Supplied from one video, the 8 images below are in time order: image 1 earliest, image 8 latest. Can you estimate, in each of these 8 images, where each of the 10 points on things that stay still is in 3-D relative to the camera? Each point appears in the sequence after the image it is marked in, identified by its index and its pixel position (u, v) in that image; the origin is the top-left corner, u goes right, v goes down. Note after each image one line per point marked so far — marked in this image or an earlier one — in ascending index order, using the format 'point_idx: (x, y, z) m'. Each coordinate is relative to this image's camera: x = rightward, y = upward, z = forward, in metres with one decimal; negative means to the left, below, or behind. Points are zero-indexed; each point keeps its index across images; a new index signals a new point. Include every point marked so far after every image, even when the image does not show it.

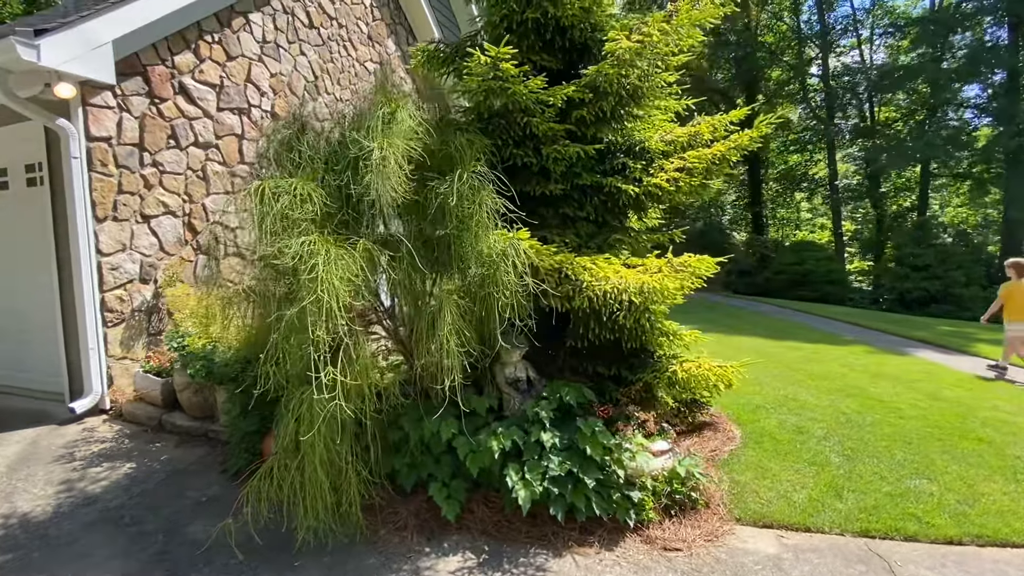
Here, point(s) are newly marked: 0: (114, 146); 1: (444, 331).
0: (-3.7, +1.3, +4.6) m
1: (-0.4, -0.2, +2.7) m
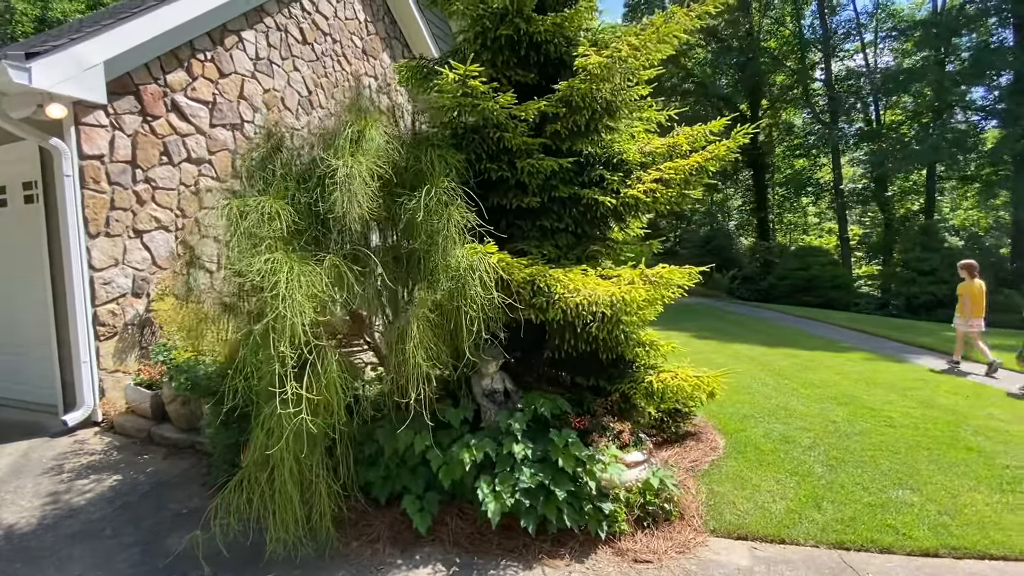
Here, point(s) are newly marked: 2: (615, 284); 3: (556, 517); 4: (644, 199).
0: (-3.8, +1.2, +4.7) m
1: (-0.6, -0.3, +2.7) m
2: (+0.7, 0.0, +3.3) m
3: (+0.3, -1.4, +2.9) m
4: (+1.0, +0.7, +3.9) m
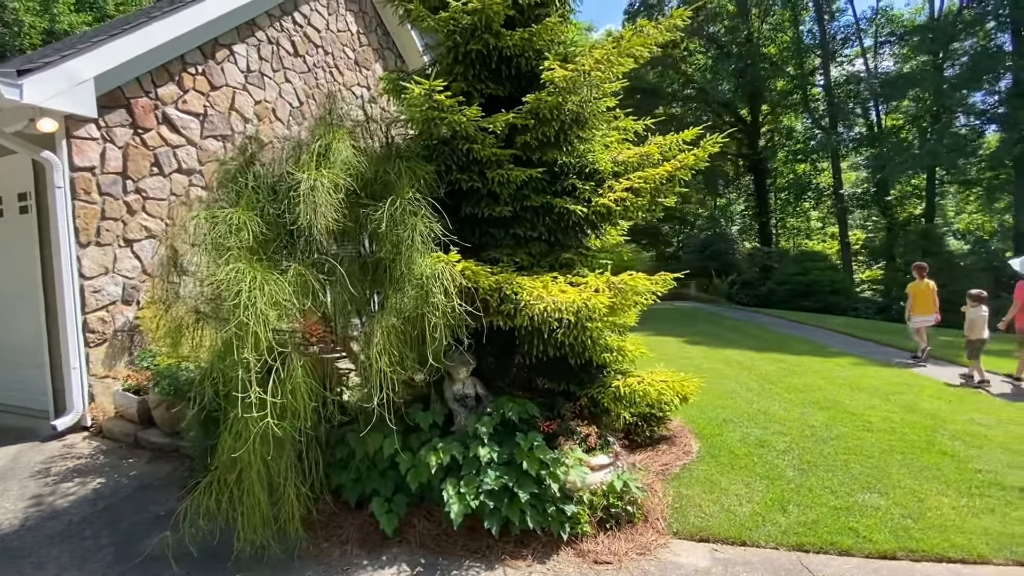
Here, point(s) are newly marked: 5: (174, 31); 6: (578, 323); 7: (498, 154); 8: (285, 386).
0: (-4.0, +1.1, +4.8) m
1: (-0.8, -0.4, +2.8) m
2: (+0.4, 0.0, +3.4) m
3: (0.0, -1.4, +3.0) m
4: (+0.8, +0.7, +4.0) m
5: (-3.6, +2.8, +5.3) m
6: (+0.4, -0.2, +3.3) m
7: (-0.1, +1.0, +3.6) m
8: (-1.2, -0.5, +2.6) m
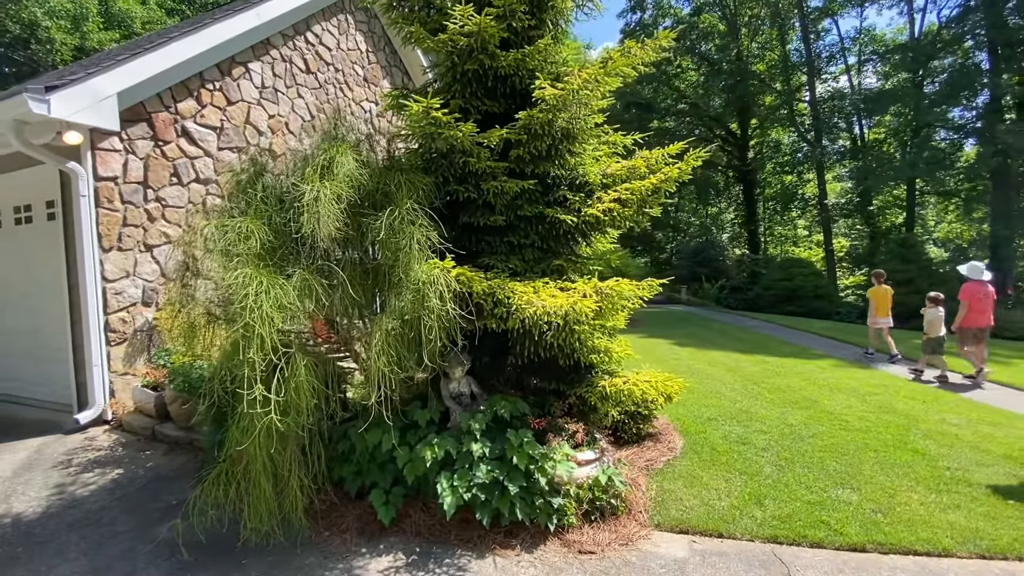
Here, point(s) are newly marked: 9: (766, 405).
0: (-4.1, +1.1, +5.1) m
1: (-0.9, -0.4, +3.0) m
2: (+0.4, -0.1, +3.6) m
3: (0.0, -1.4, +3.2) m
4: (+0.8, +0.6, +4.2) m
5: (-3.6, +2.7, +5.5) m
6: (+0.4, -0.3, +3.5) m
7: (-0.2, +1.0, +3.8) m
8: (-1.3, -0.6, +2.8) m
9: (+3.1, -1.4, +6.0) m
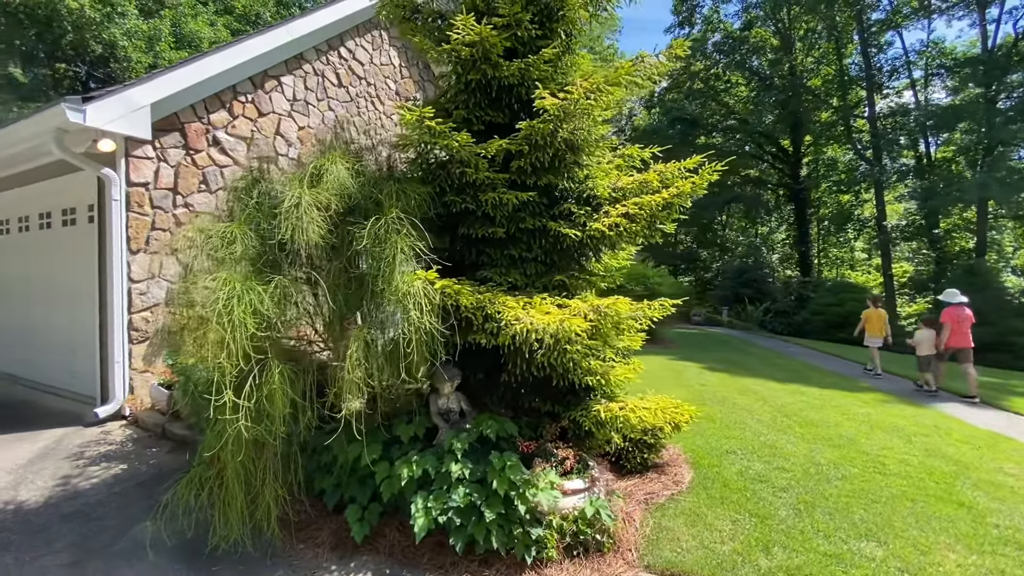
0: (-4.0, +1.1, +5.3) m
1: (-1.0, -0.4, +2.9) m
2: (+0.3, -0.2, +3.4) m
3: (-0.2, -1.5, +3.0) m
4: (+0.8, +0.5, +4.0) m
5: (-3.4, +2.7, +5.8) m
6: (+0.3, -0.4, +3.3) m
7: (-0.2, +0.8, +3.7) m
8: (-1.4, -0.6, +2.8) m
9: (+3.2, -1.7, +5.6) m
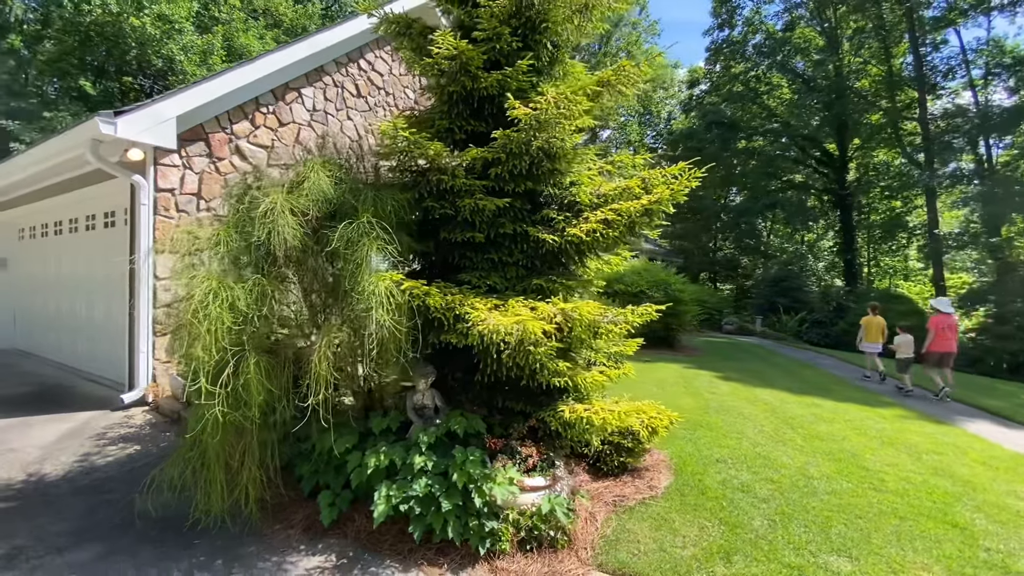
0: (-4.0, +1.1, +5.8) m
1: (-1.2, -0.4, +3.1) m
2: (+0.1, -0.2, +3.5) m
3: (-0.5, -1.5, +3.1) m
4: (+0.6, +0.4, +4.1) m
5: (-3.4, +2.7, +6.2) m
6: (+0.1, -0.4, +3.4) m
7: (-0.3, +0.8, +3.9) m
8: (-1.7, -0.6, +3.1) m
9: (+3.1, -1.8, +5.4) m
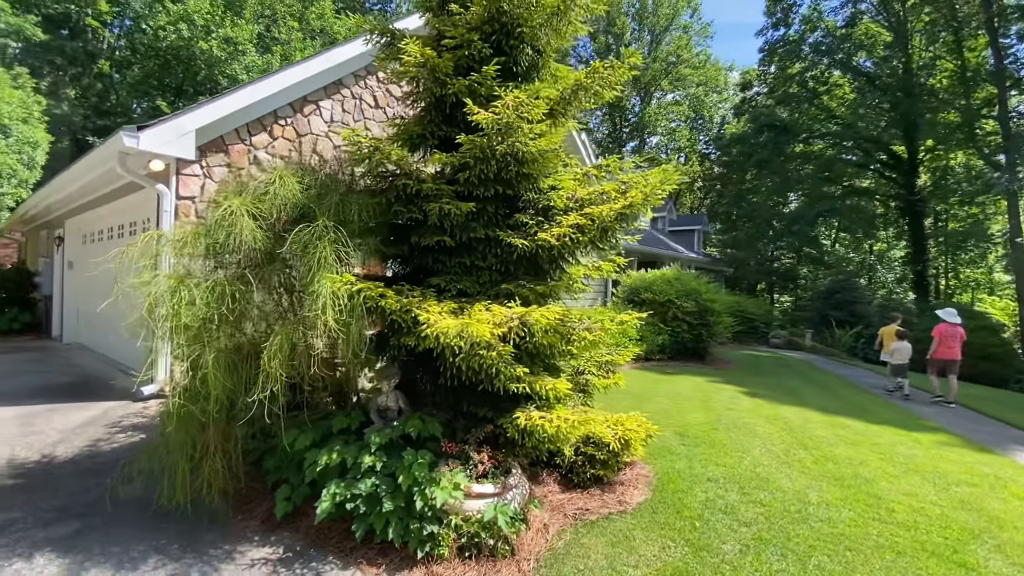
0: (-4.0, +1.1, +6.2) m
1: (-1.6, -0.4, +3.3) m
2: (-0.2, -0.2, +3.5) m
3: (-0.8, -1.6, +3.2) m
4: (+0.4, +0.4, +4.0) m
5: (-3.3, +2.7, +6.6) m
6: (-0.3, -0.4, +3.4) m
7: (-0.6, +0.8, +3.9) m
8: (-2.1, -0.6, +3.2) m
9: (+2.9, -1.9, +5.1) m
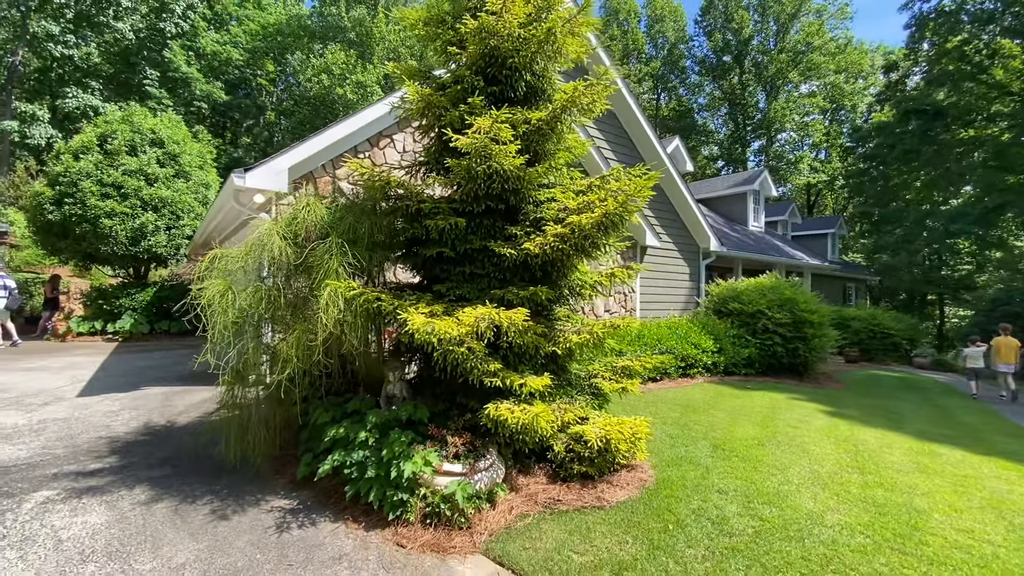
0: (-3.5, +1.0, +7.6) m
1: (-1.9, -0.5, +4.1) m
2: (-0.5, -0.3, +4.0) m
3: (-1.1, -1.6, +3.8) m
4: (+0.2, +0.3, +4.3) m
5: (-2.7, +2.5, +7.9) m
6: (-0.5, -0.5, +3.9) m
7: (-0.7, +0.7, +4.5) m
8: (-2.3, -0.6, +4.2) m
9: (+3.0, -2.0, +4.6) m
